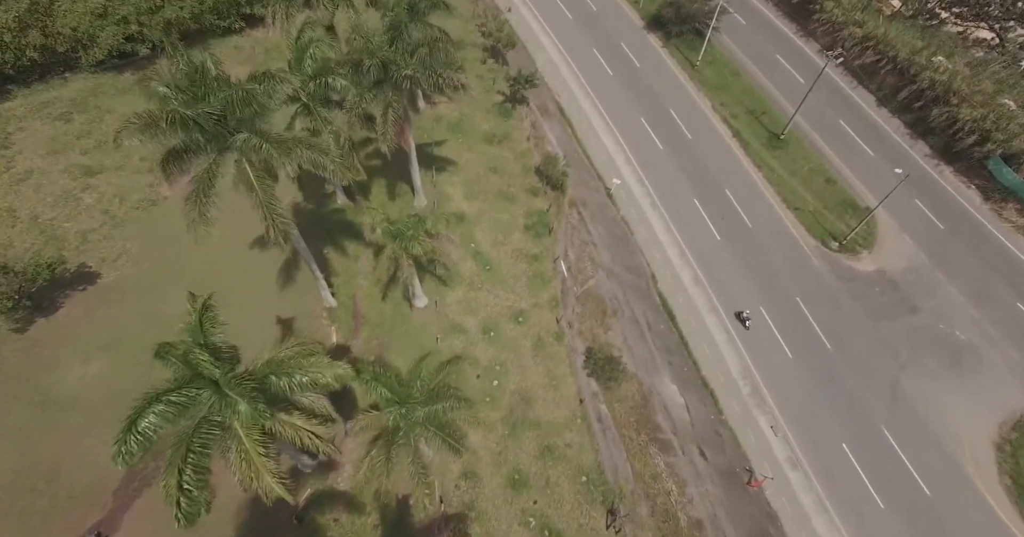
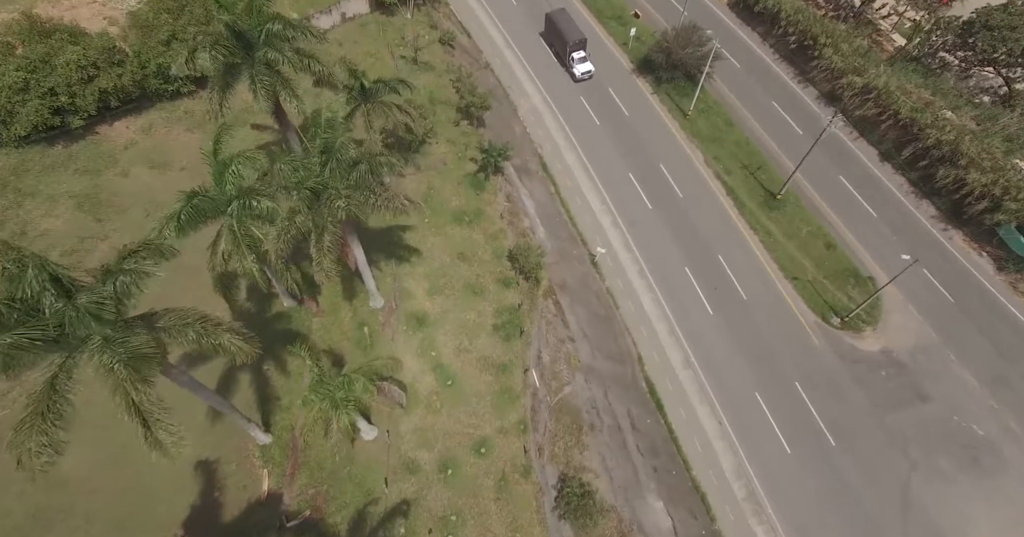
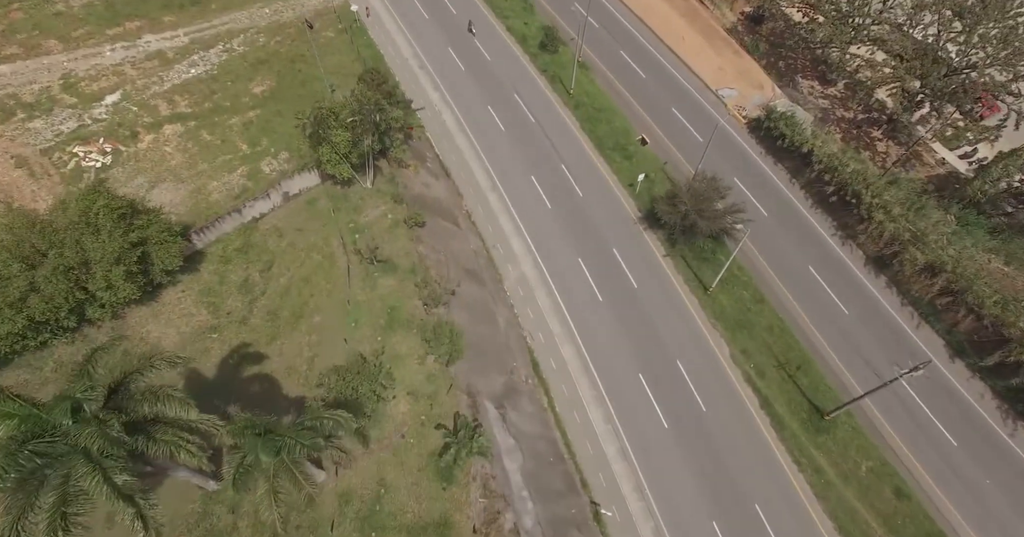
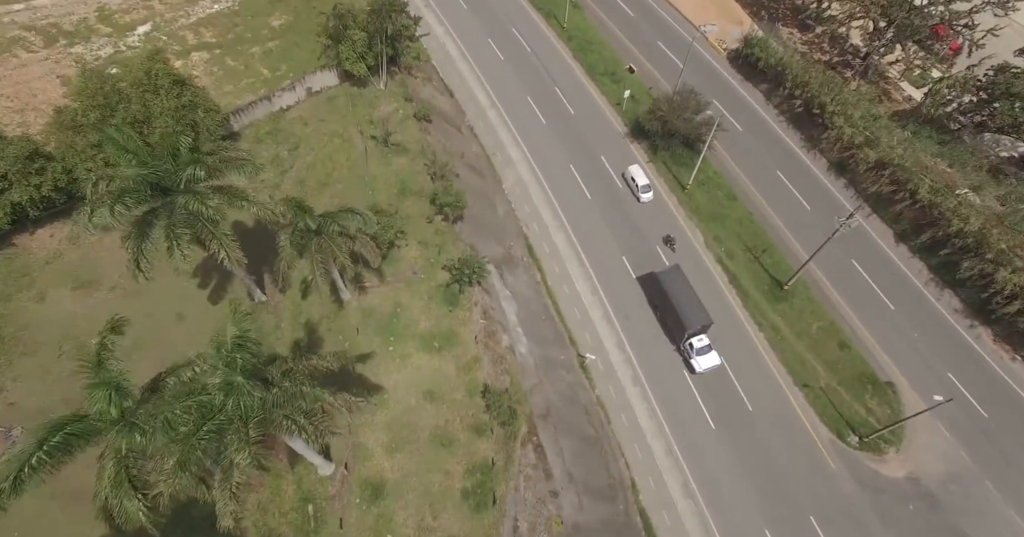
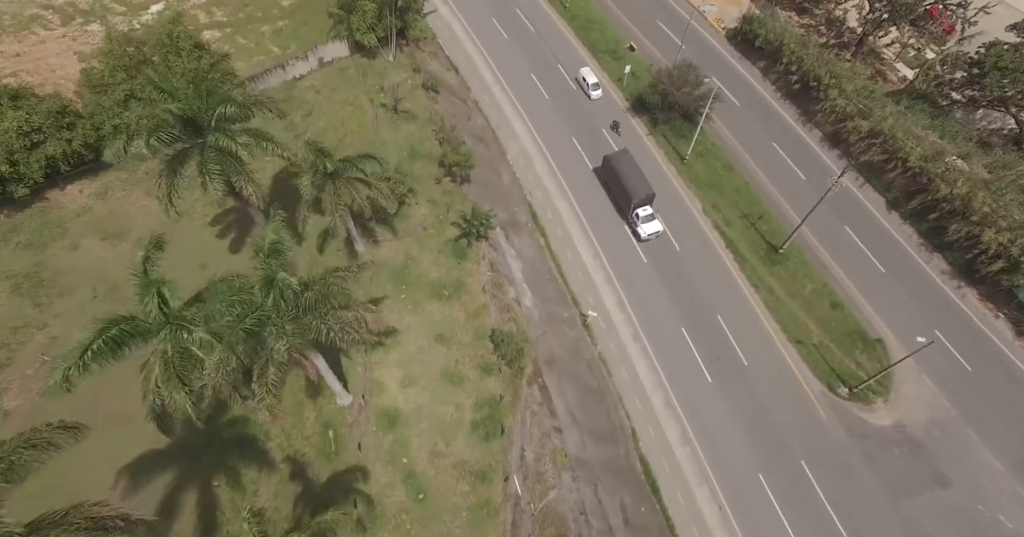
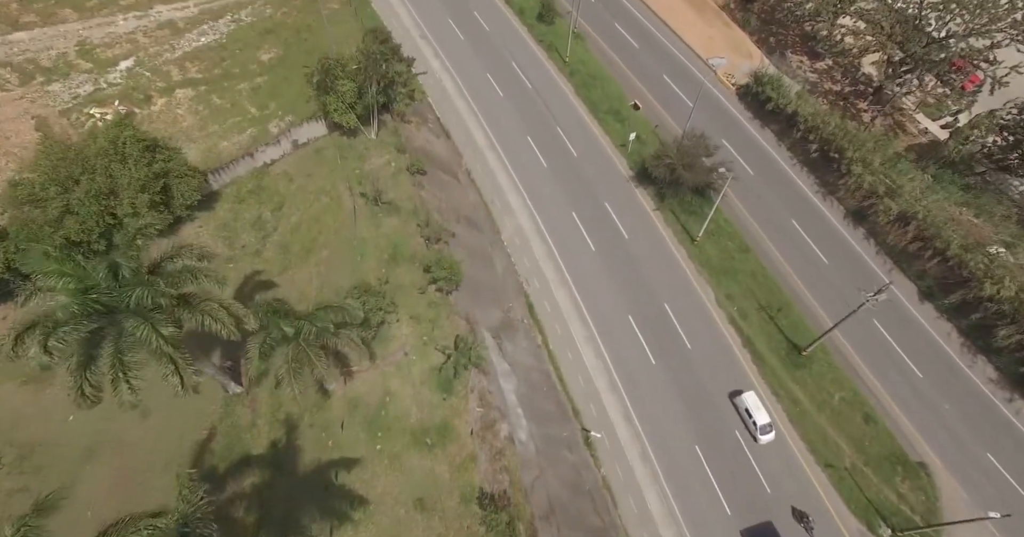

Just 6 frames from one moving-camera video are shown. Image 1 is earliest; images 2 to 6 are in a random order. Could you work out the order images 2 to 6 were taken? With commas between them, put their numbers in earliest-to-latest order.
2, 5, 4, 6, 3
